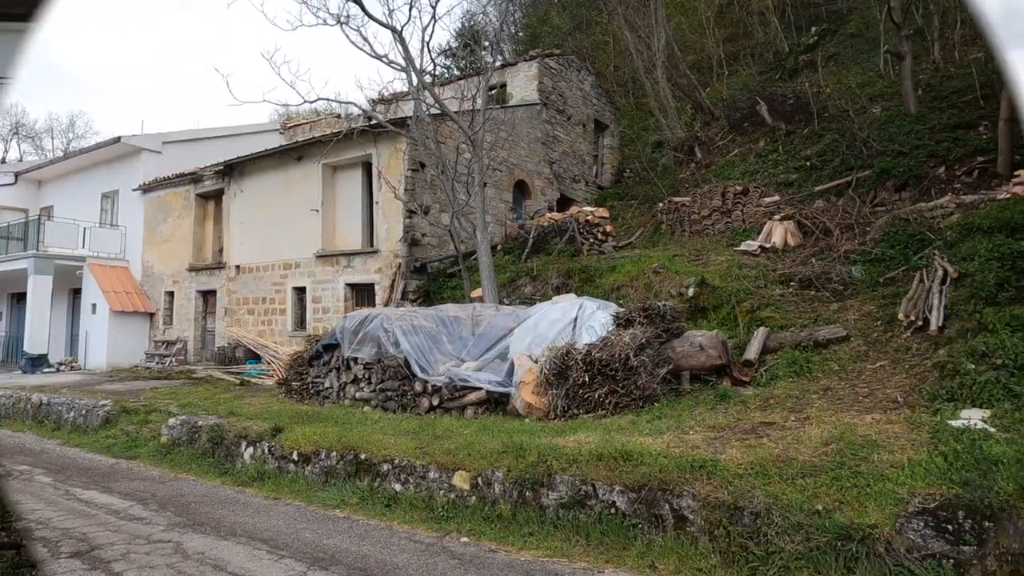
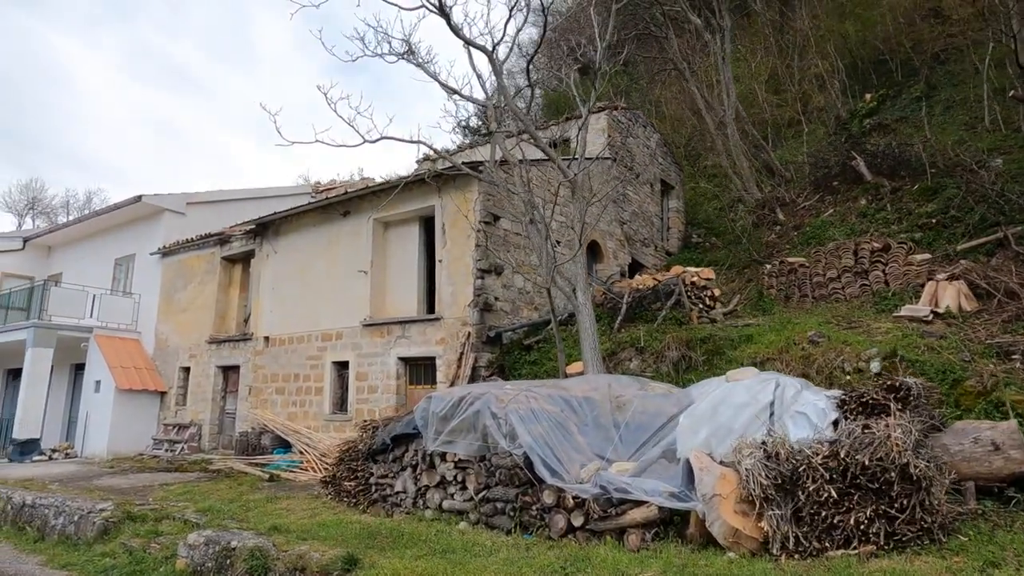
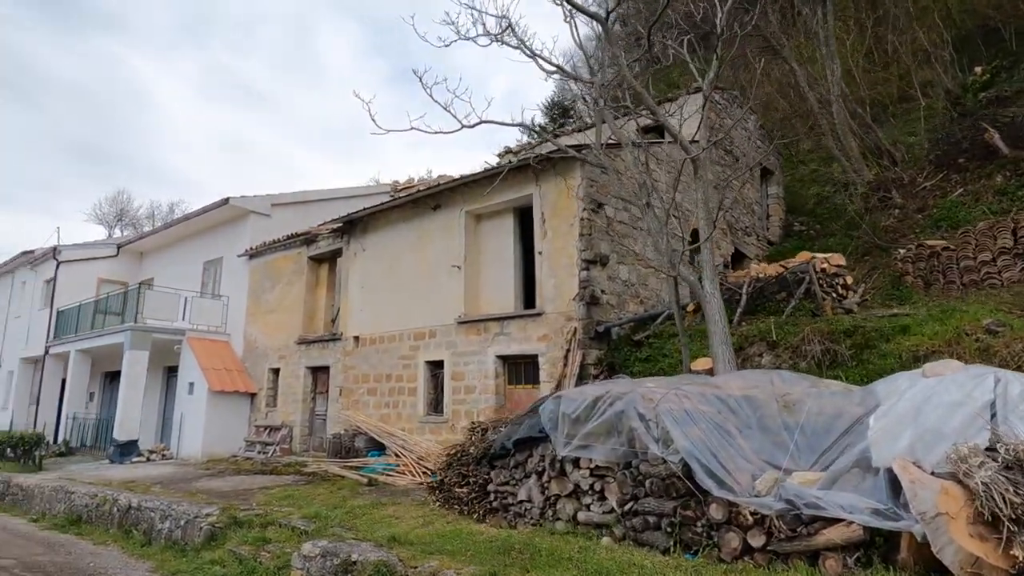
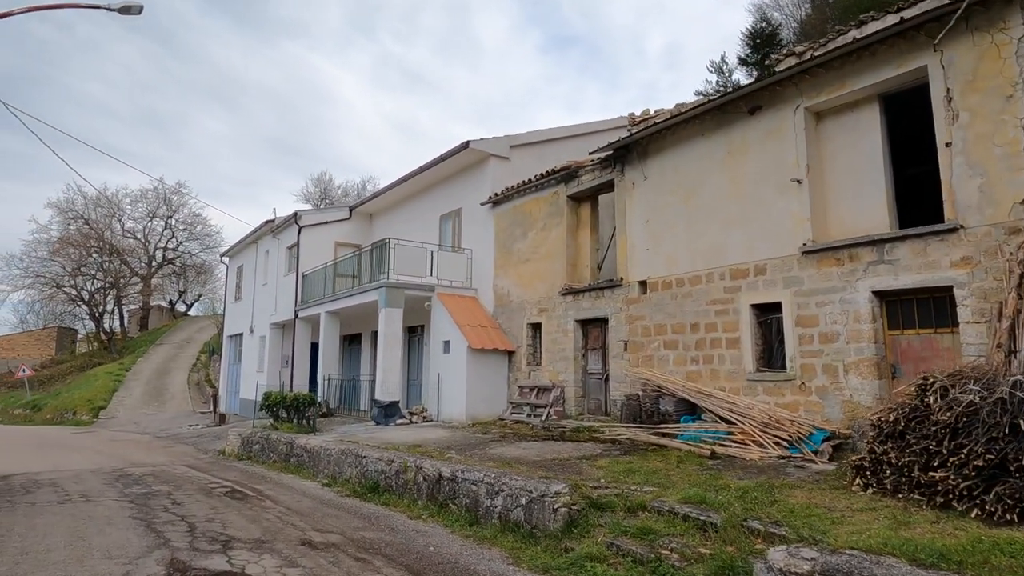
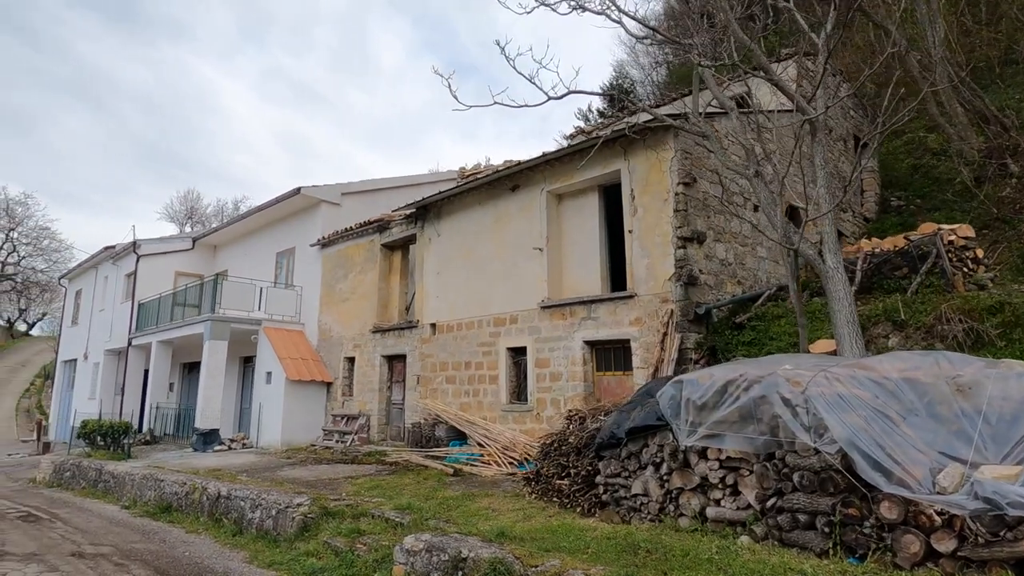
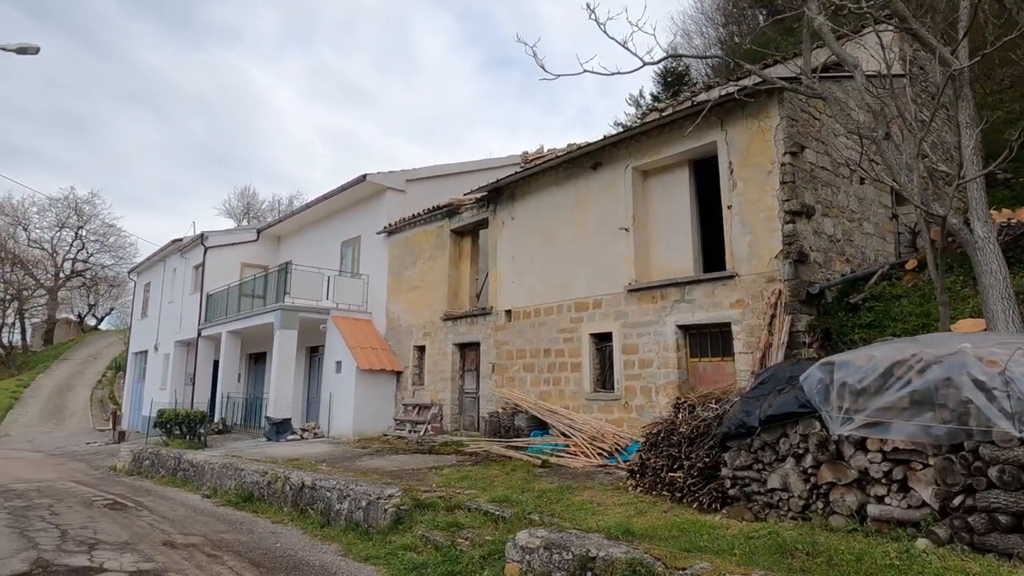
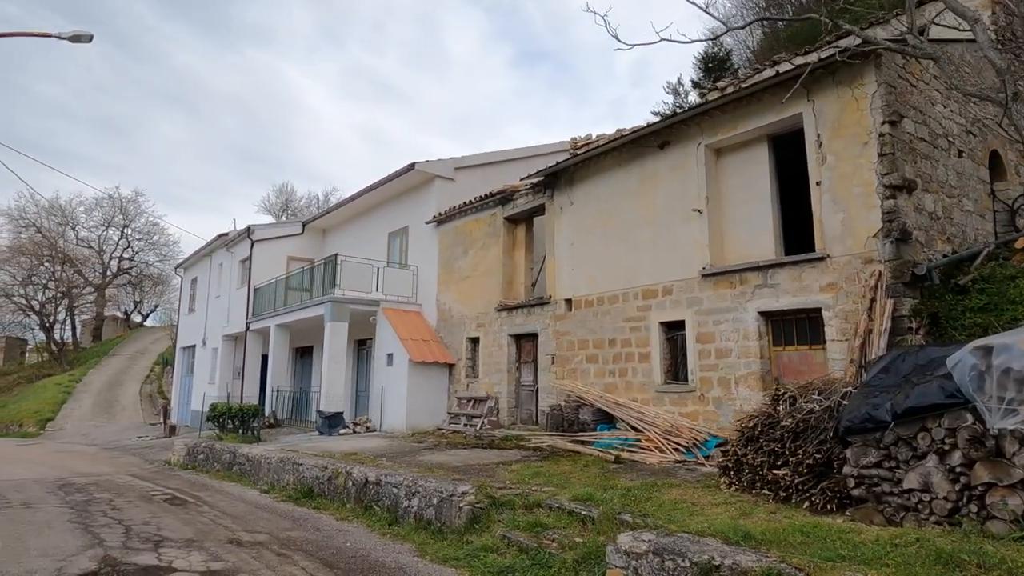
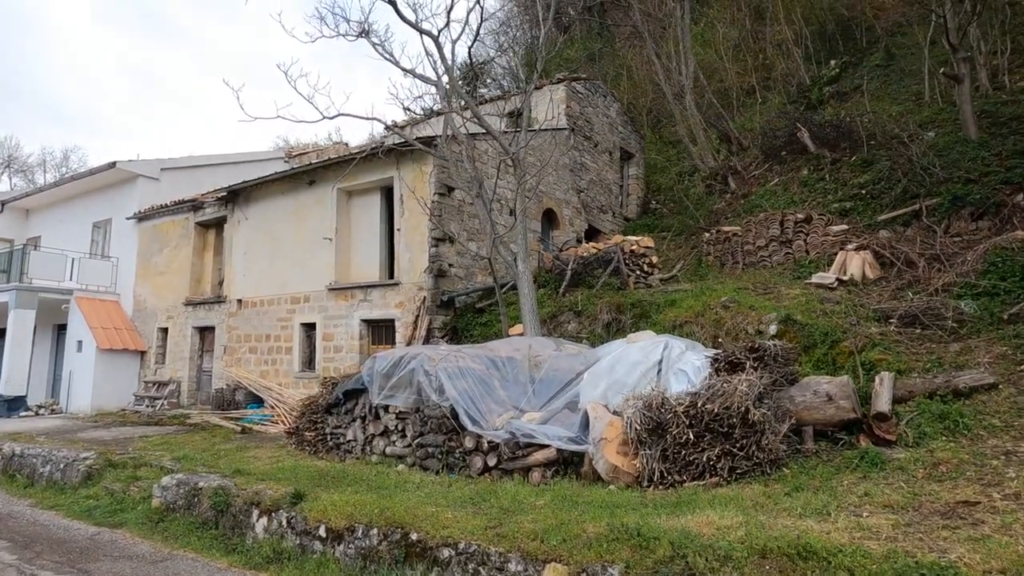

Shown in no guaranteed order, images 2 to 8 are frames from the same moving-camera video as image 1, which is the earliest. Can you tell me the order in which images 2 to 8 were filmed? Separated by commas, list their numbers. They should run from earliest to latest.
8, 2, 3, 5, 6, 7, 4
